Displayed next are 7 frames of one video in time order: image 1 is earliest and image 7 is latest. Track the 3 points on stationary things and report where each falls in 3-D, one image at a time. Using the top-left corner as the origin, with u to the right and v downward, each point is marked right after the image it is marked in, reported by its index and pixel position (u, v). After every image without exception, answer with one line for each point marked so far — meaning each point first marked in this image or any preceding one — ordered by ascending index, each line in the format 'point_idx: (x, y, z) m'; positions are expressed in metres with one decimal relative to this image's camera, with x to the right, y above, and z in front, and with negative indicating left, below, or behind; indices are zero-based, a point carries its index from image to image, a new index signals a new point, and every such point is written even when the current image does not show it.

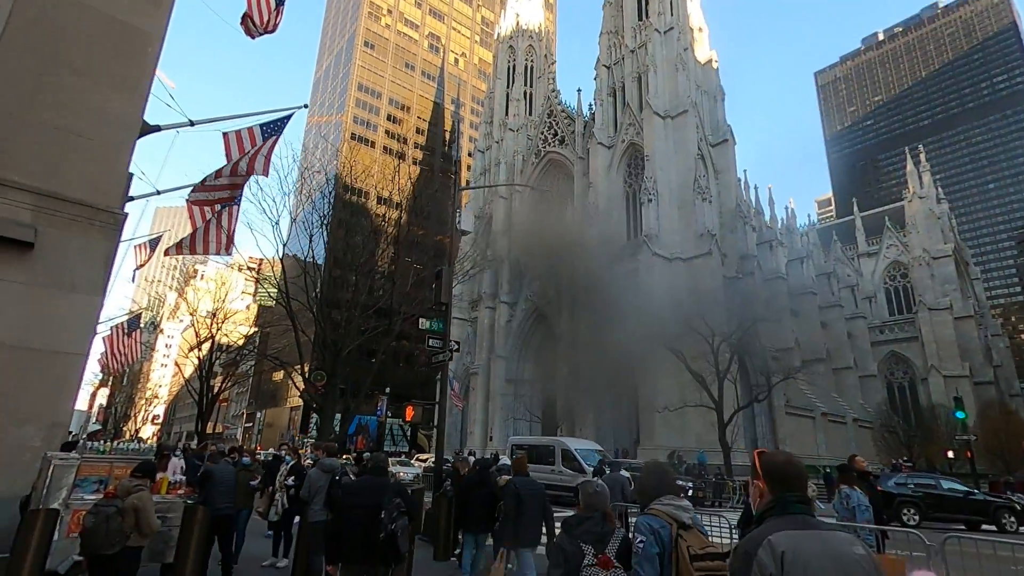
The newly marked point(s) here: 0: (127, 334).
0: (-13.3, -1.6, +18.9) m
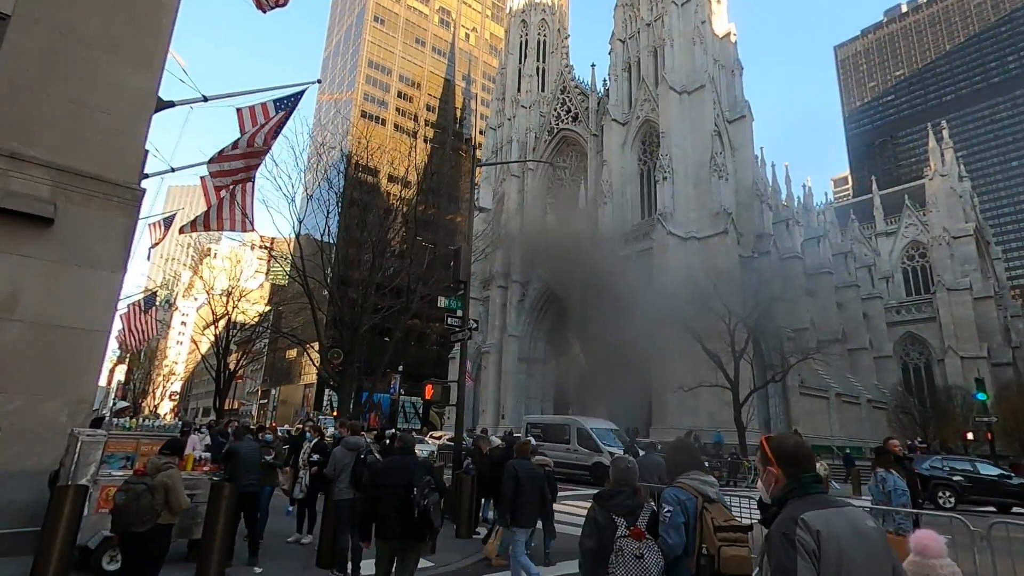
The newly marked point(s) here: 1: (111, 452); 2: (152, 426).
0: (-12.8, -0.9, +19.1) m
1: (-3.9, -1.6, +5.3) m
2: (-3.9, -1.5, +6.0) m
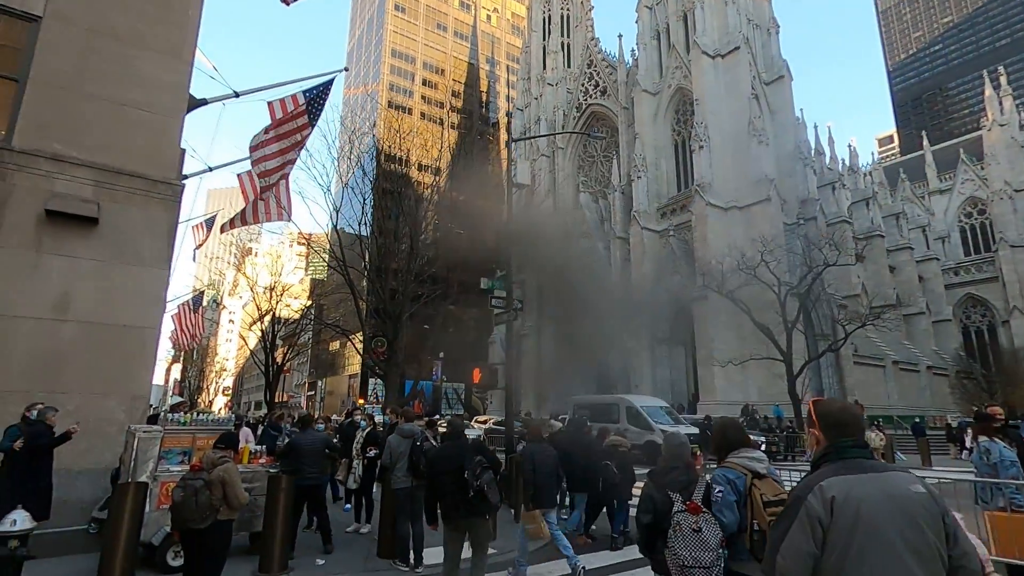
0: (-11.5, -0.9, +19.7) m
1: (-3.4, -1.6, +5.4) m
2: (-3.3, -1.5, +6.0) m
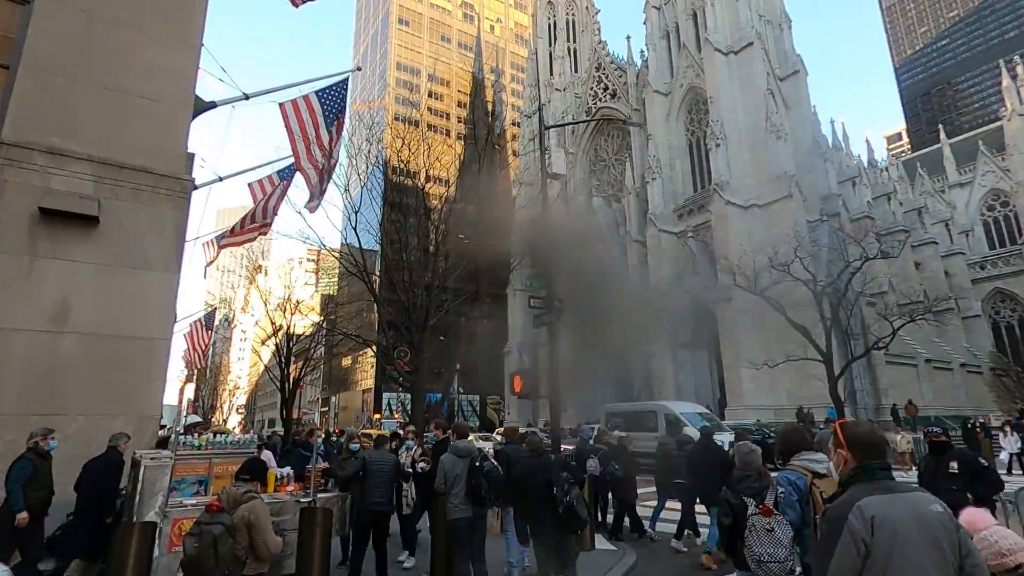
0: (-10.8, -1.4, +19.2) m
1: (-2.9, -1.6, +4.8) m
2: (-2.8, -1.5, +5.4) m
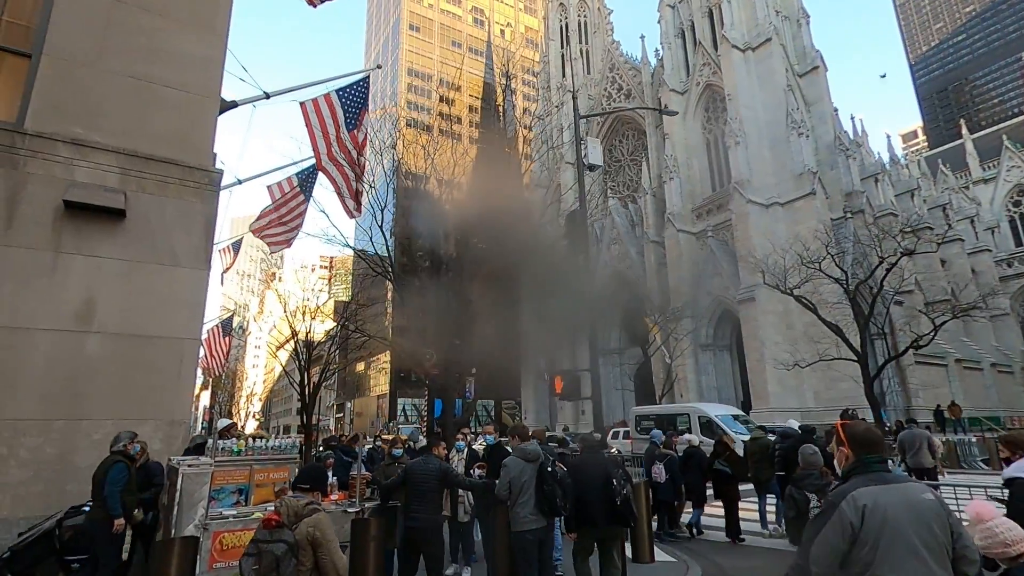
0: (-10.1, -1.6, +19.1) m
1: (-2.5, -1.6, +4.5) m
2: (-2.4, -1.5, +5.2) m
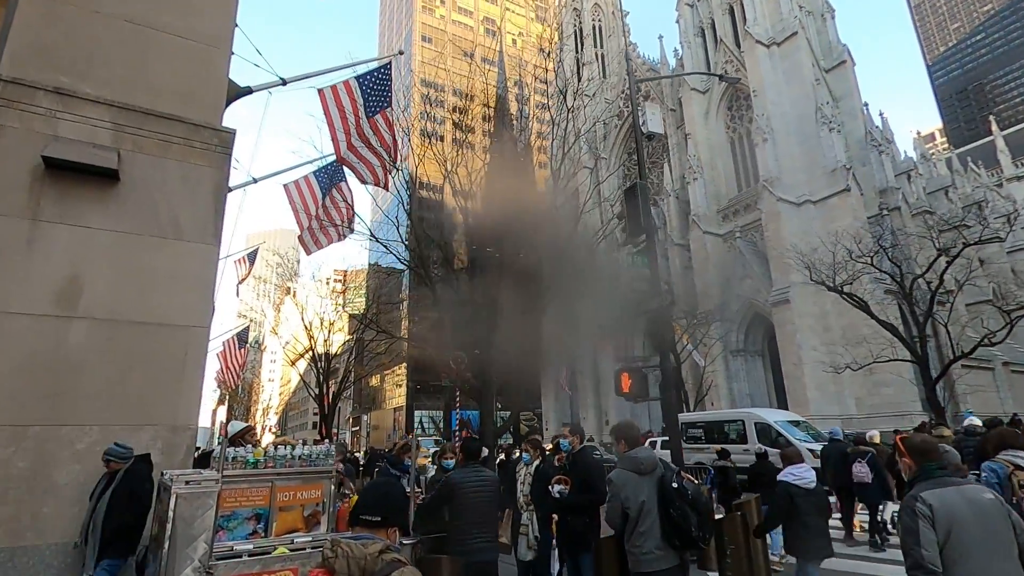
0: (-9.2, -1.9, +18.5) m
1: (-2.0, -1.5, +3.8) m
2: (-1.9, -1.4, +4.4) m
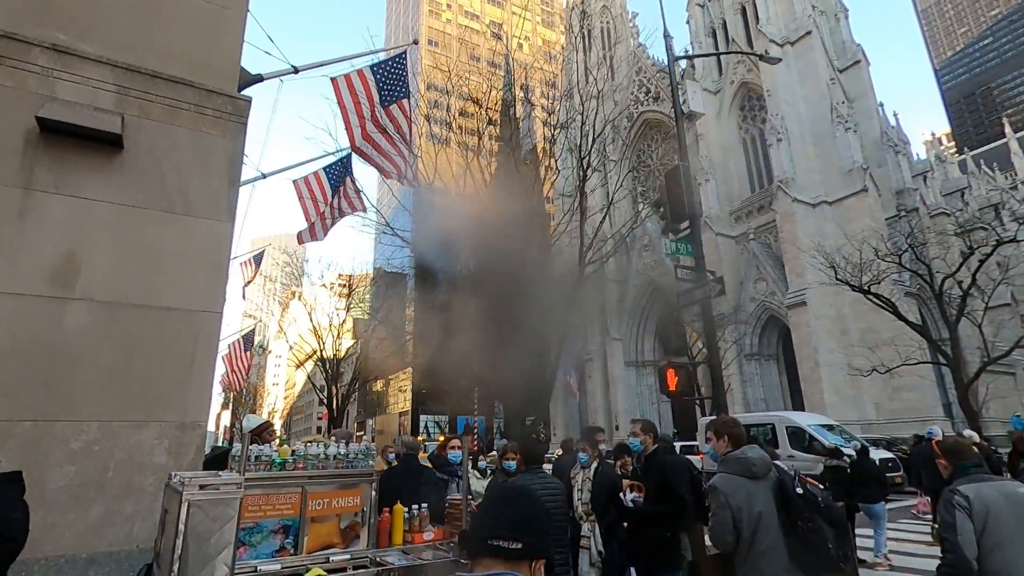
0: (-8.8, -1.9, +18.2) m
1: (-1.7, -1.4, +3.4) m
2: (-1.6, -1.3, +4.0) m
